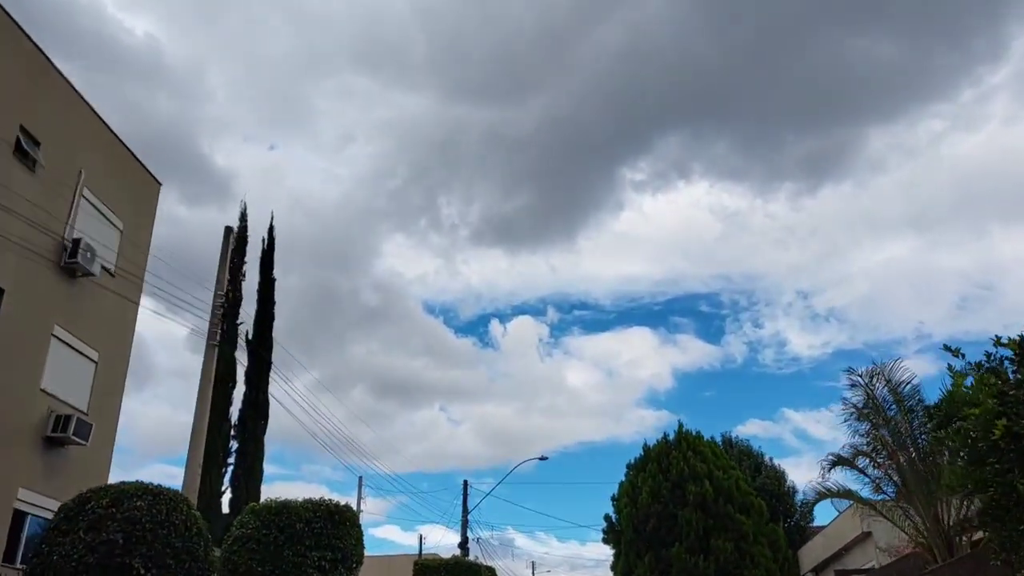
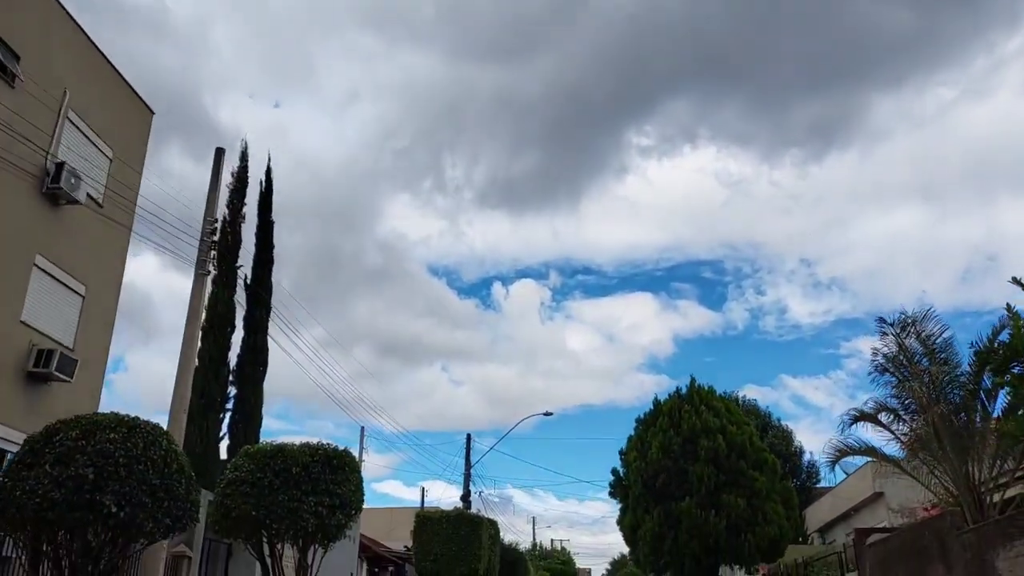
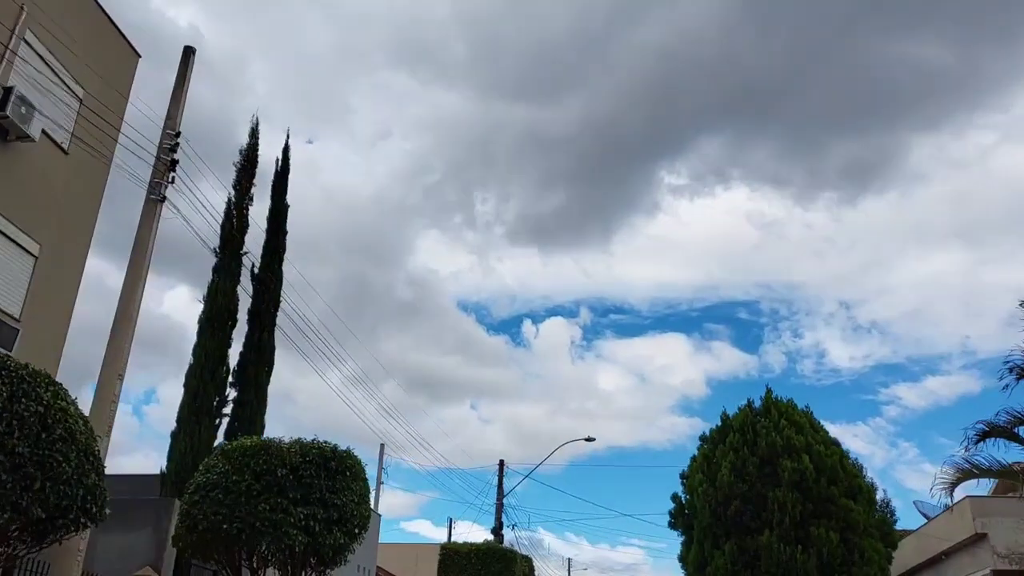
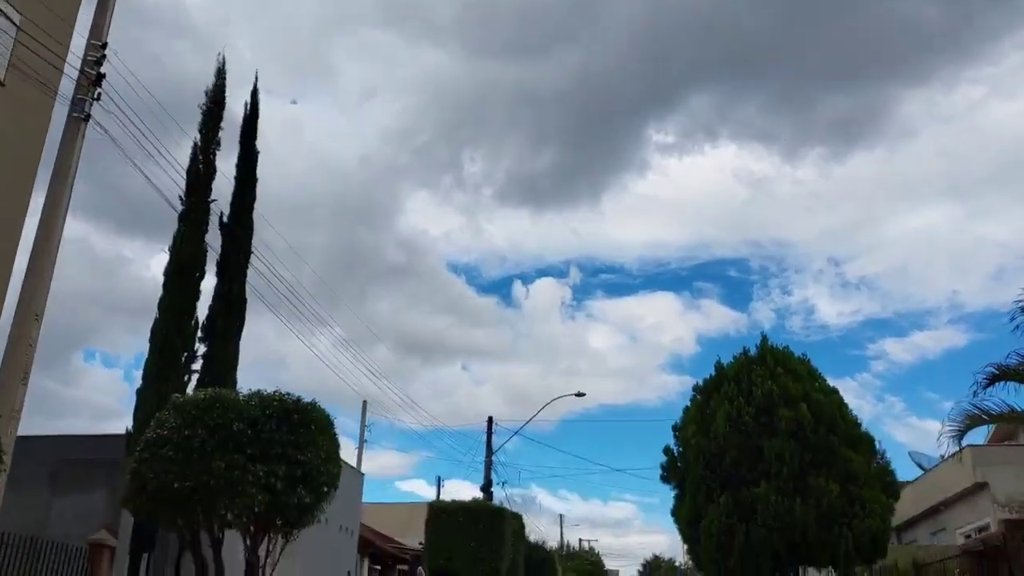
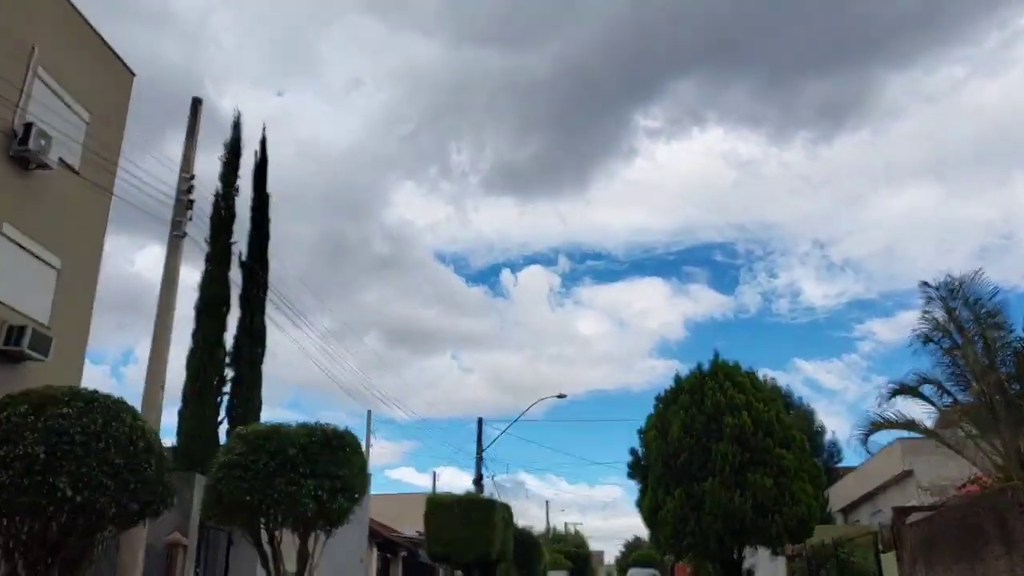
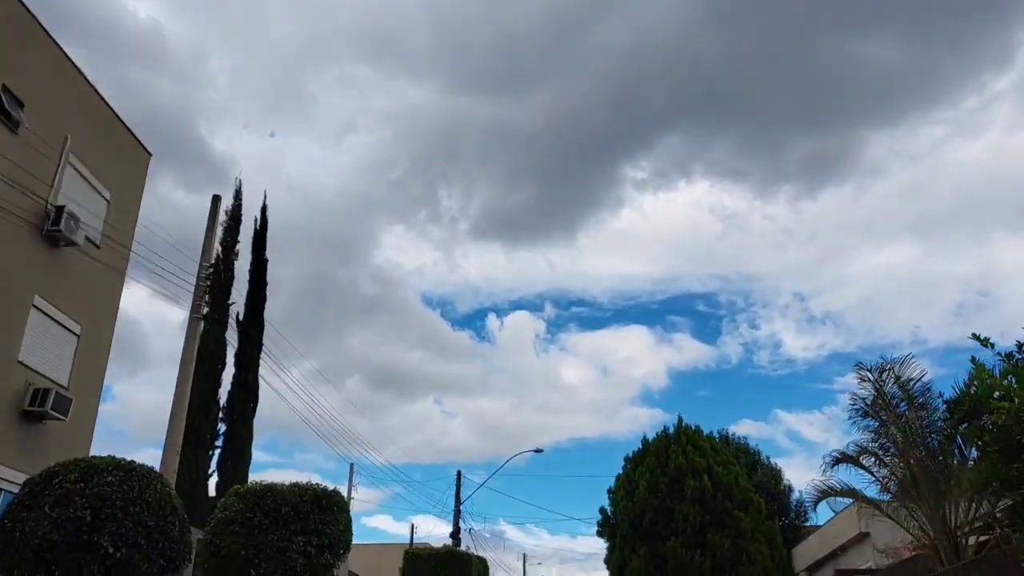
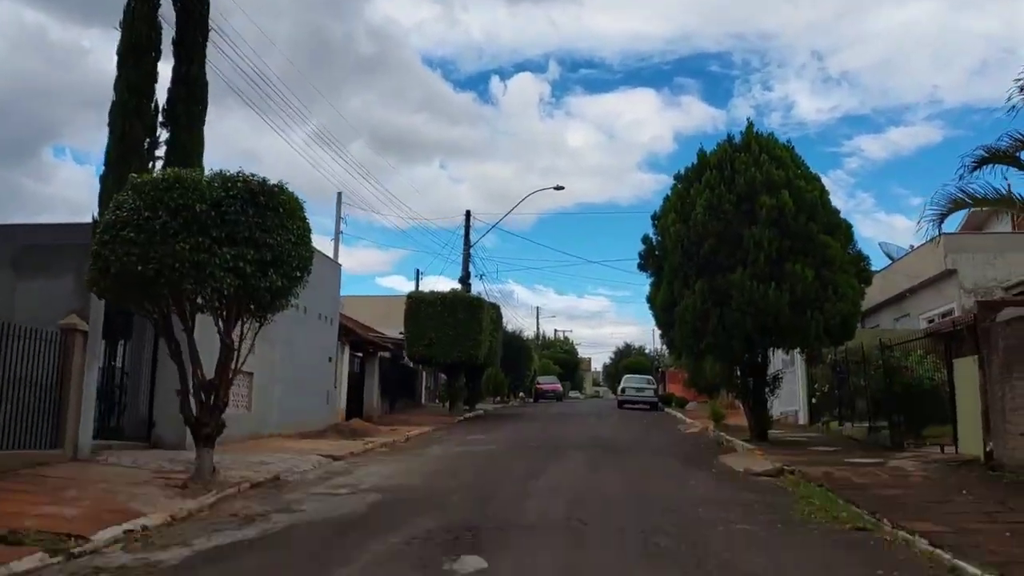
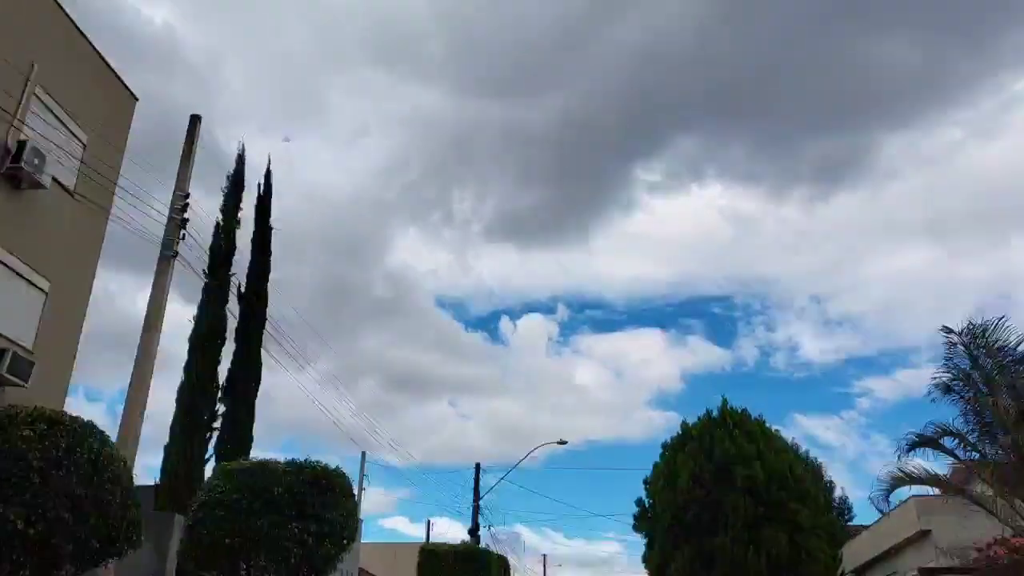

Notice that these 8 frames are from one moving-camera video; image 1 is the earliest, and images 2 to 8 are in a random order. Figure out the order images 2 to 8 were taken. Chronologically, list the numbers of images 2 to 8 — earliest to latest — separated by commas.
6, 2, 5, 8, 3, 4, 7
